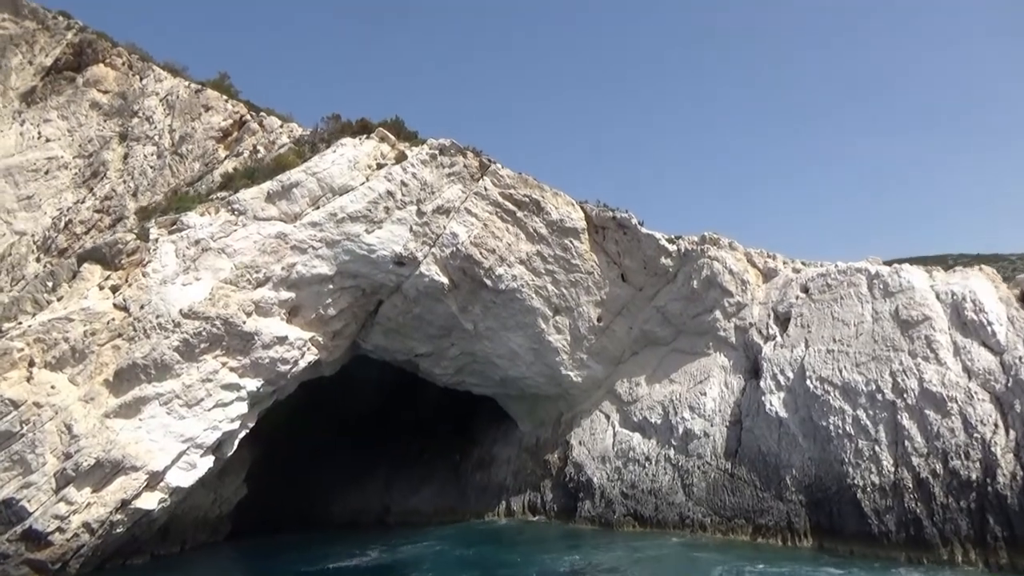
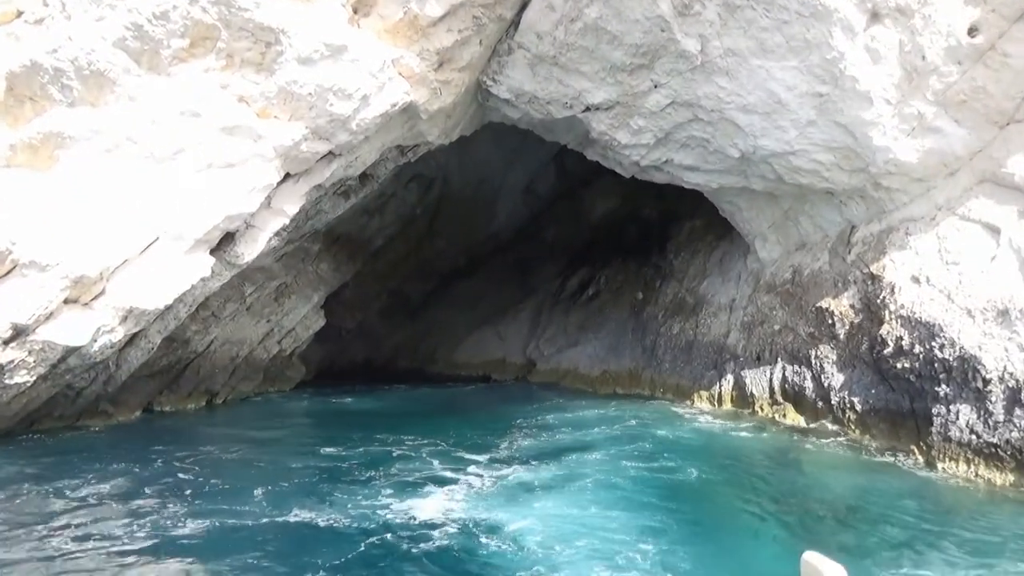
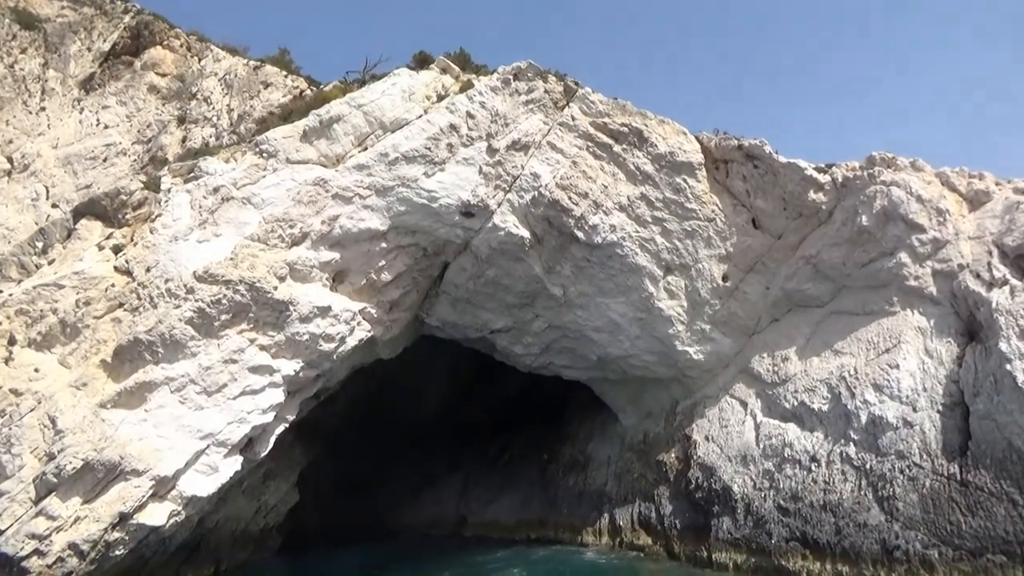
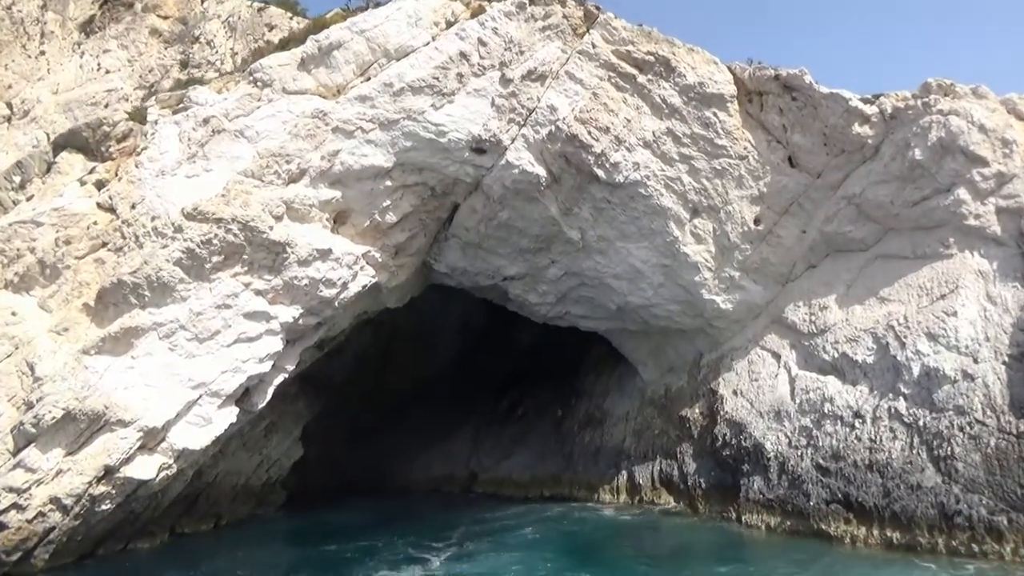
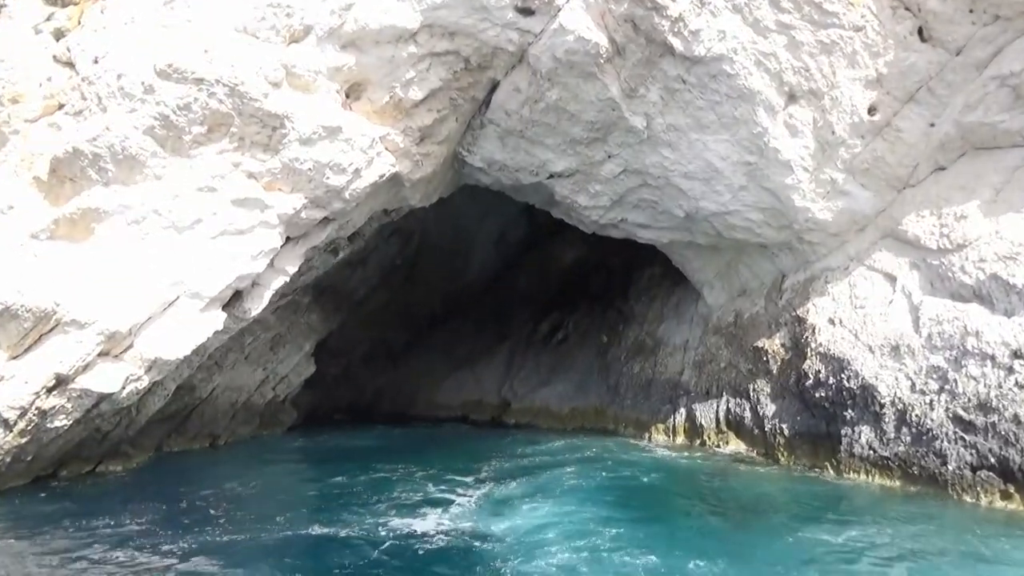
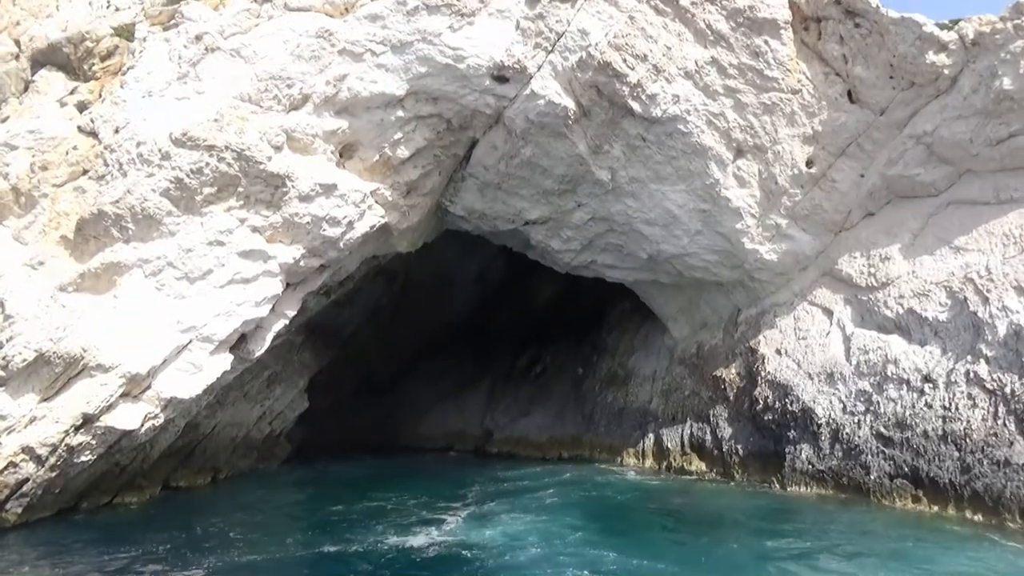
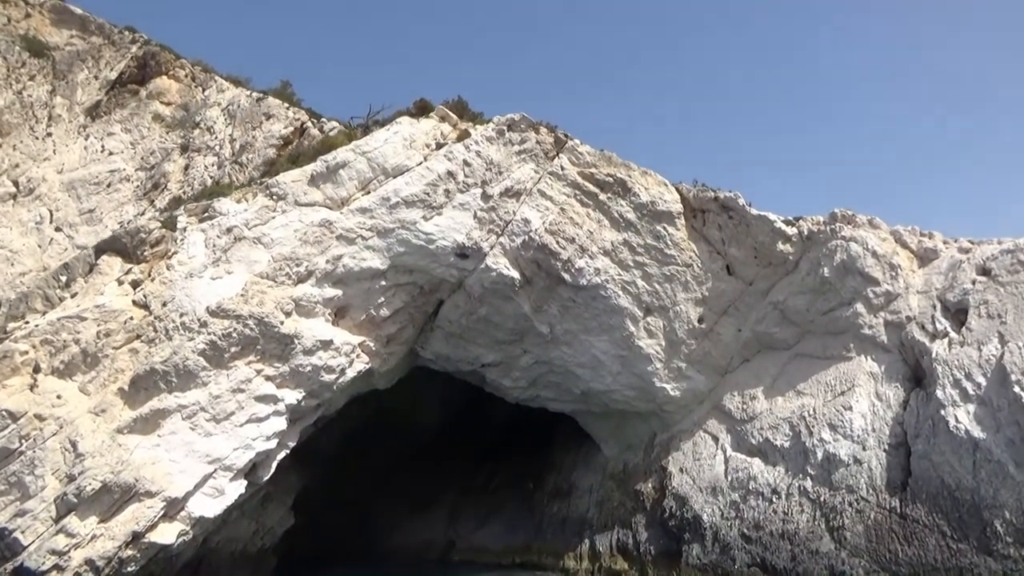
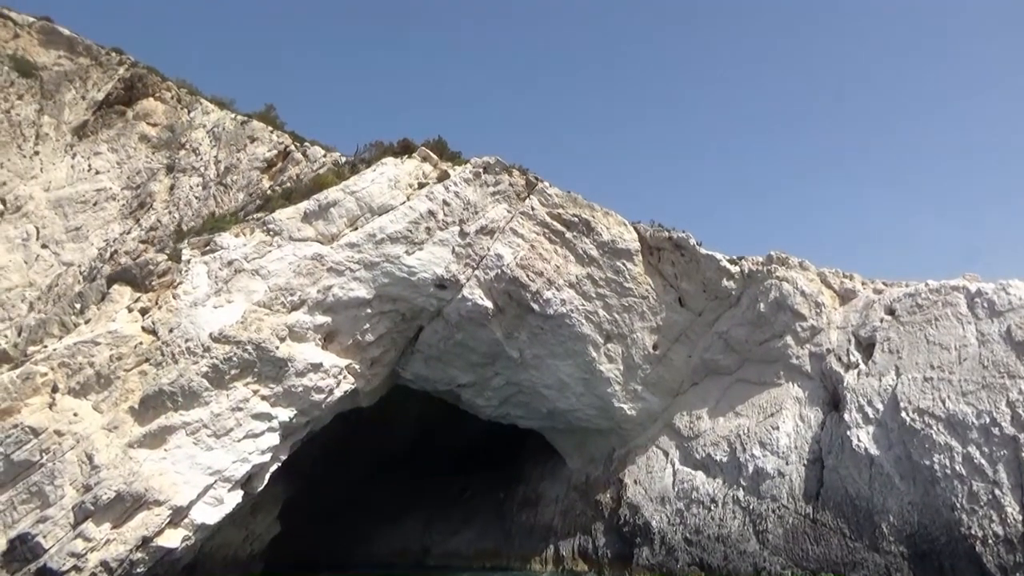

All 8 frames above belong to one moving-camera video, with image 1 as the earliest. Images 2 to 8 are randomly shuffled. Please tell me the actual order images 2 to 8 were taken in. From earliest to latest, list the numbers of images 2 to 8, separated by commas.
8, 7, 3, 4, 6, 5, 2
